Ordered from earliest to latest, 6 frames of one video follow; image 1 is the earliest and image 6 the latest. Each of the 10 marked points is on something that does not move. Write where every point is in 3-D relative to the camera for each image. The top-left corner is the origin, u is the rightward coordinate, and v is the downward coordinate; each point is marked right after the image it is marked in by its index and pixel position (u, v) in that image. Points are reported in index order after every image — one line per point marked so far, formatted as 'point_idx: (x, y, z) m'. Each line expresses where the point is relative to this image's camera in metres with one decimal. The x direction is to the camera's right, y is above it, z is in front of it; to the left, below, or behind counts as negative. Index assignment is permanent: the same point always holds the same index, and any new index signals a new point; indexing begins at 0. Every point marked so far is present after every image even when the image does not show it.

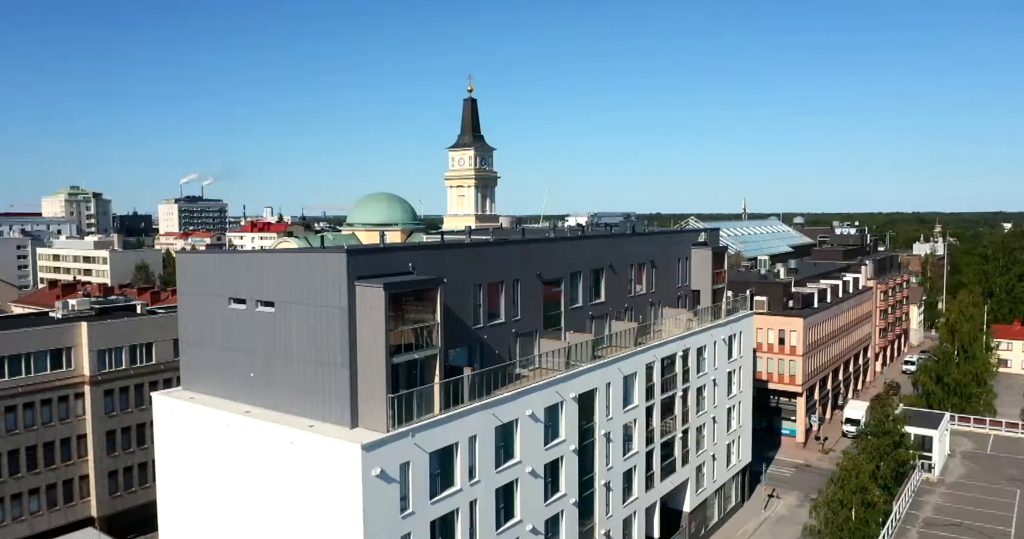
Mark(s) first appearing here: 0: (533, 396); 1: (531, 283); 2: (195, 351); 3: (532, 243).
0: (+0.5, -2.7, +17.0) m
1: (+0.4, -0.3, +18.8) m
2: (-6.7, -1.7, +17.0) m
3: (+0.4, +0.6, +18.7) m
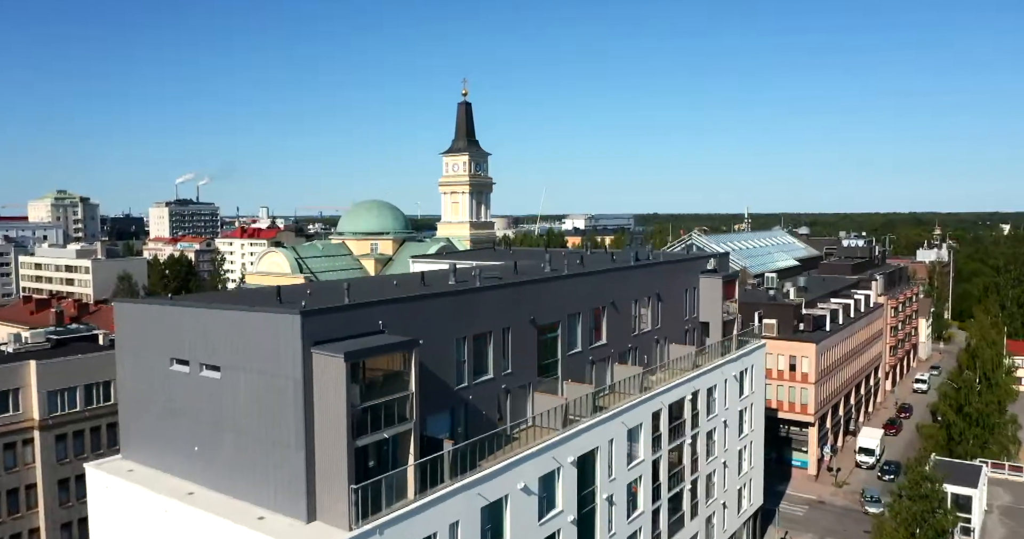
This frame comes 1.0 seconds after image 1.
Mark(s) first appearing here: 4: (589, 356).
0: (+0.3, -3.6, +14.8) m
1: (+0.2, -1.2, +16.5) m
2: (-6.9, -2.7, +14.7) m
3: (+0.2, -0.3, +16.5) m
4: (+1.8, -2.0, +19.0) m
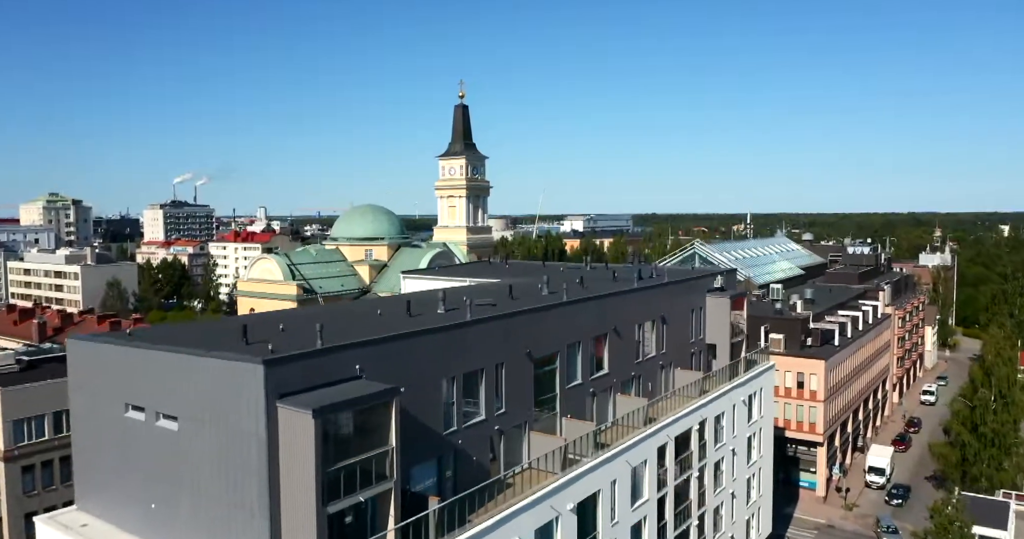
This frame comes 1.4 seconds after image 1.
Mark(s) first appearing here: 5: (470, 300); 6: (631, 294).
0: (+0.1, -4.2, +13.4) m
1: (+0.1, -1.8, +15.2) m
2: (-7.0, -3.2, +13.3) m
3: (+0.1, -0.9, +15.1) m
4: (+1.7, -2.6, +17.6) m
5: (-0.9, -0.6, +17.5) m
6: (+2.8, -0.6, +19.1) m
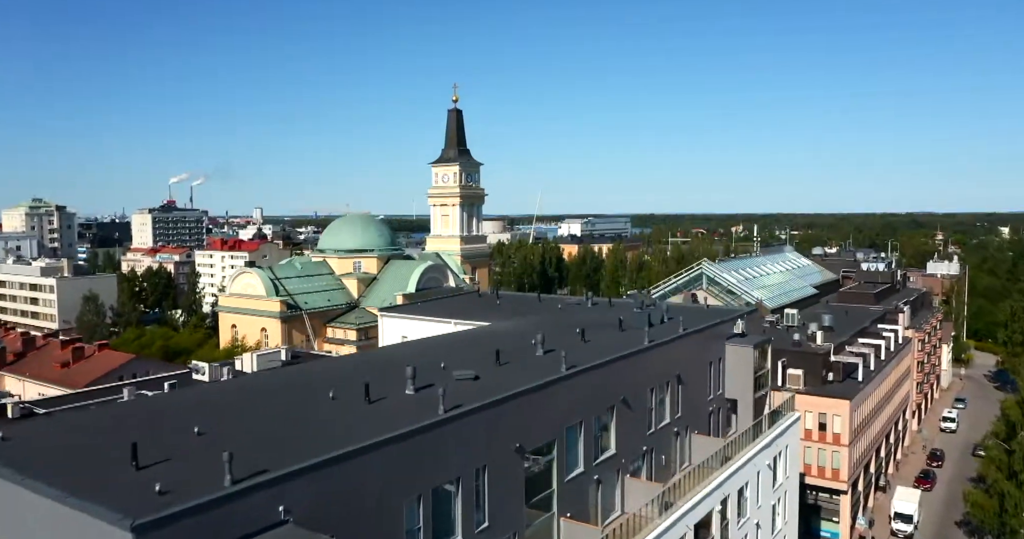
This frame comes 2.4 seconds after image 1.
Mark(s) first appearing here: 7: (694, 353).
0: (-0.1, -5.3, +10.3) m
1: (-0.1, -2.9, +12.1) m
2: (-7.2, -4.3, +10.2) m
3: (-0.1, -2.0, +12.0) m
4: (+1.5, -3.7, +14.5) m
5: (-1.1, -1.8, +14.4) m
6: (+2.6, -1.7, +16.1) m
7: (+4.3, -1.9, +18.6) m
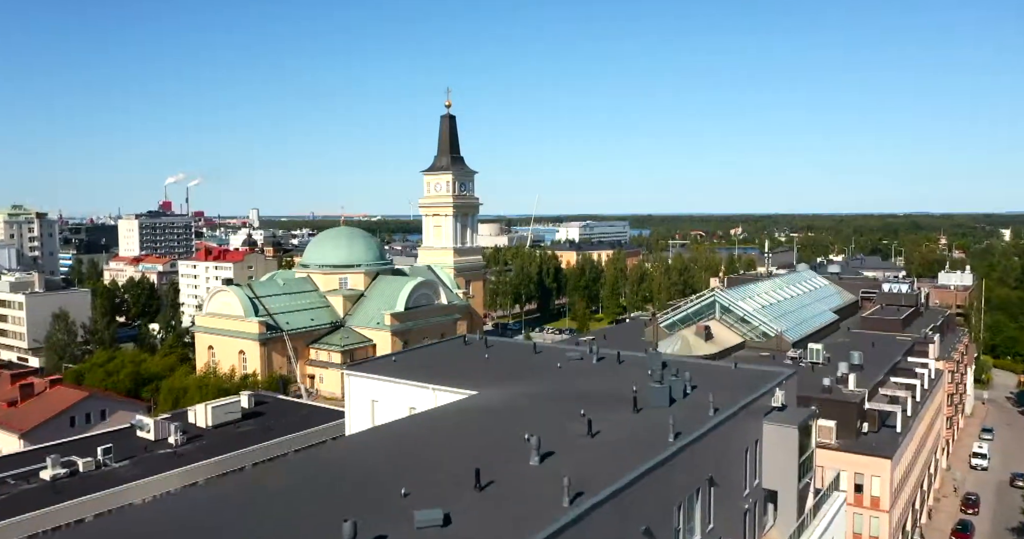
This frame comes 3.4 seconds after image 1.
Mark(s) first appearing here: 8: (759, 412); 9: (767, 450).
0: (-0.3, -6.6, +6.6) m
1: (-0.3, -4.2, +8.3) m
2: (-7.4, -5.6, +6.4) m
3: (-0.3, -3.3, +8.3) m
4: (+1.3, -5.0, +10.8) m
5: (-1.3, -3.0, +10.7) m
6: (+2.4, -3.0, +12.3) m
7: (+4.0, -3.2, +14.9) m
8: (+5.1, -2.9, +16.5) m
9: (+5.3, -3.7, +16.7) m
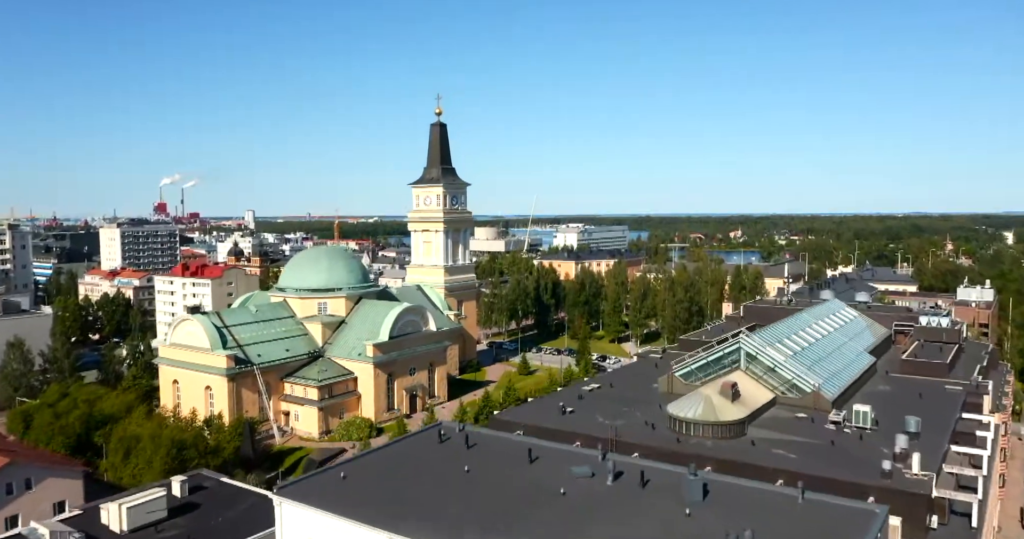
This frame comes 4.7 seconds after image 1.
0: (-0.5, -8.3, +1.5) m
1: (-0.5, -5.9, +3.2) m
2: (-7.6, -7.3, +1.3) m
3: (-0.5, -5.0, +3.1) m
4: (+1.1, -6.7, +5.7) m
5: (-1.6, -4.7, +5.5) m
6: (+2.2, -4.7, +7.2) m
7: (+3.8, -4.9, +9.8) m
8: (+4.9, -4.6, +11.4) m
9: (+5.1, -5.4, +11.5) m
